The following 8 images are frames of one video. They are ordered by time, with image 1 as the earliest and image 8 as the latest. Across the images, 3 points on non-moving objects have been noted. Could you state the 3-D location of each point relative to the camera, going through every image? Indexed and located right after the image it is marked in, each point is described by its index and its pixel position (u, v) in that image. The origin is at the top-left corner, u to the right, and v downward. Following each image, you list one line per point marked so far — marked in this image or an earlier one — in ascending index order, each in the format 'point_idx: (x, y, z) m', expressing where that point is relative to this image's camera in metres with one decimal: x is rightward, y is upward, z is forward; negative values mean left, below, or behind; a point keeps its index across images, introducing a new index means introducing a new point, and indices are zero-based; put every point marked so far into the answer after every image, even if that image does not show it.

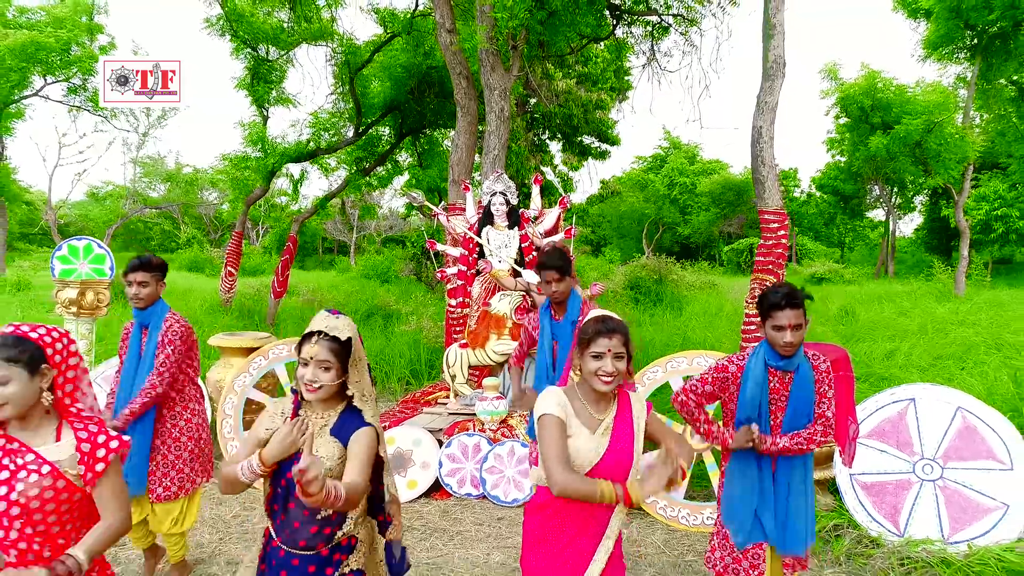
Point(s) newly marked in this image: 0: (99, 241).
0: (-3.0, +0.3, +4.1) m
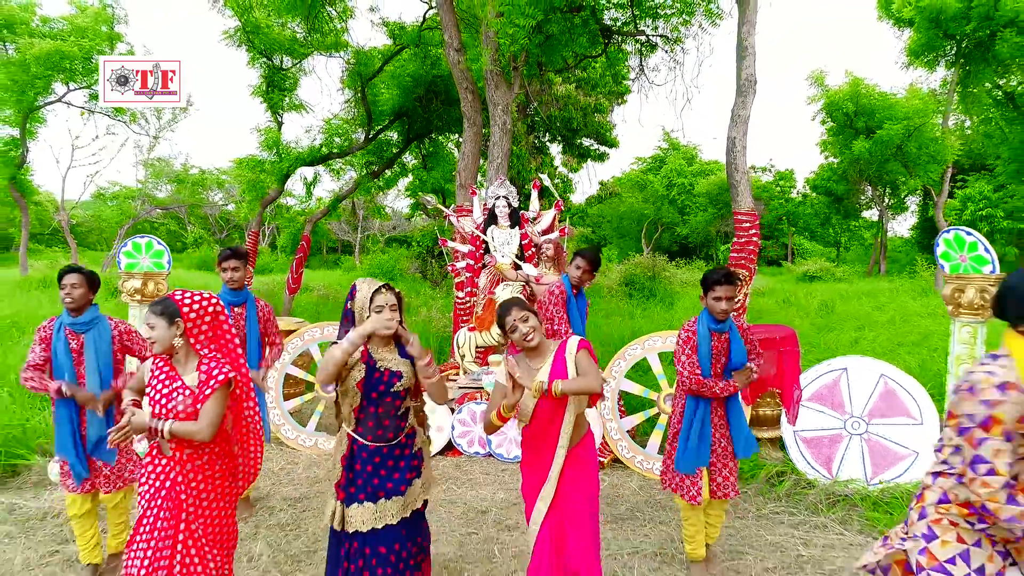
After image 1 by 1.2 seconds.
0: (-3.0, +0.4, +4.8) m
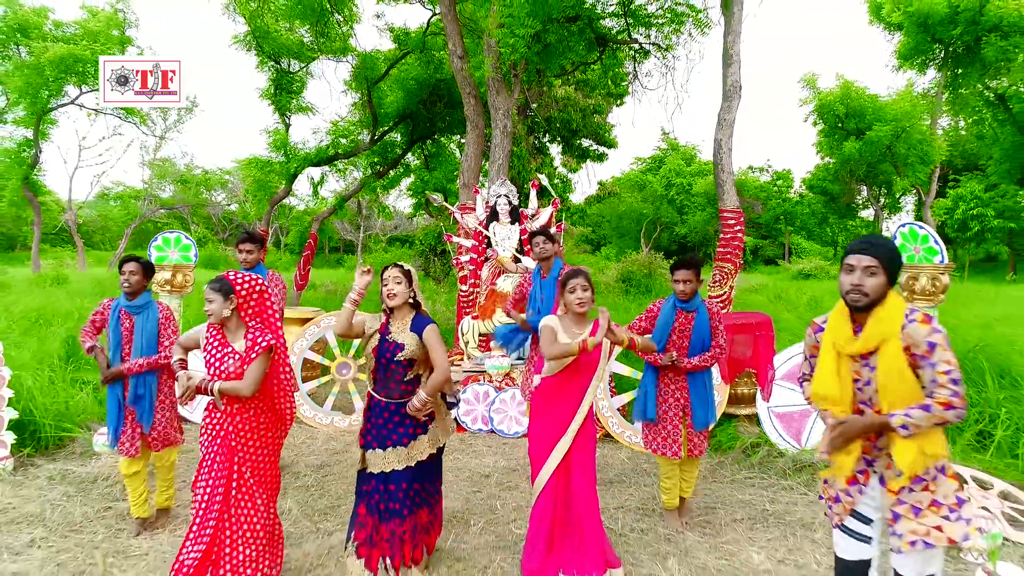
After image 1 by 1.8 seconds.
0: (-3.0, +0.5, +5.2) m
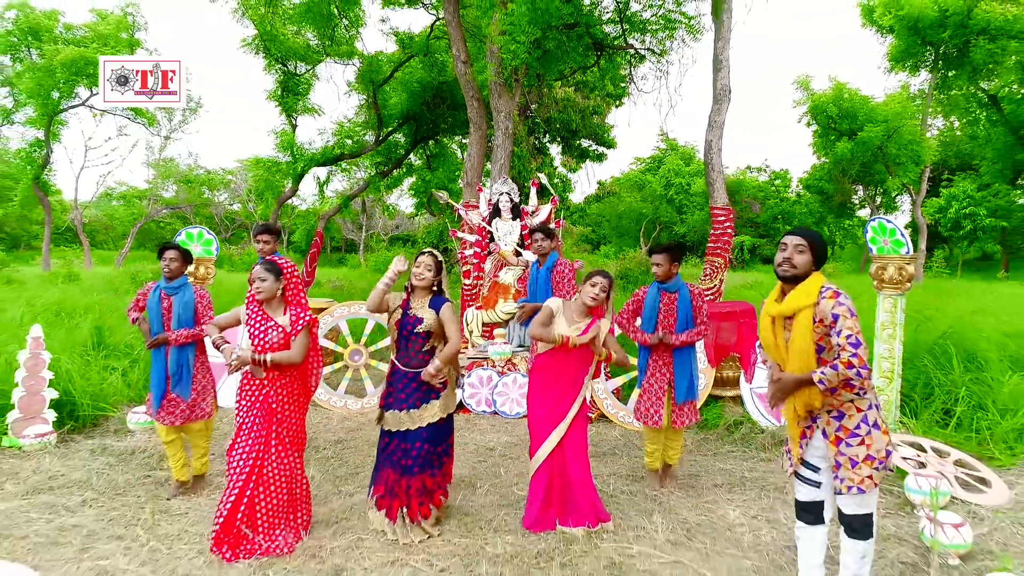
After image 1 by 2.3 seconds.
0: (-3.0, +0.6, +5.5) m
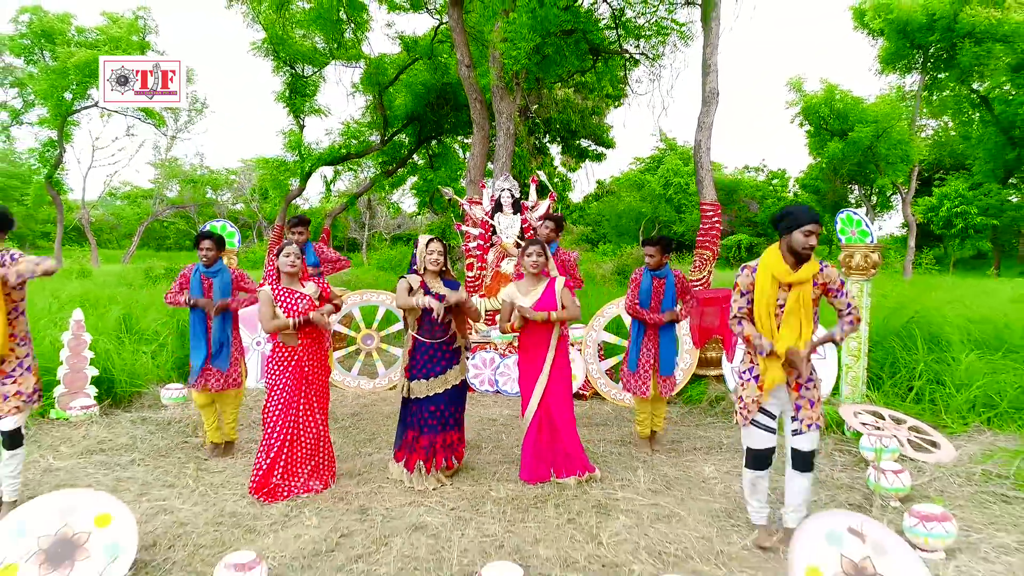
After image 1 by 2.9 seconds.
0: (-2.9, +0.7, +5.9) m
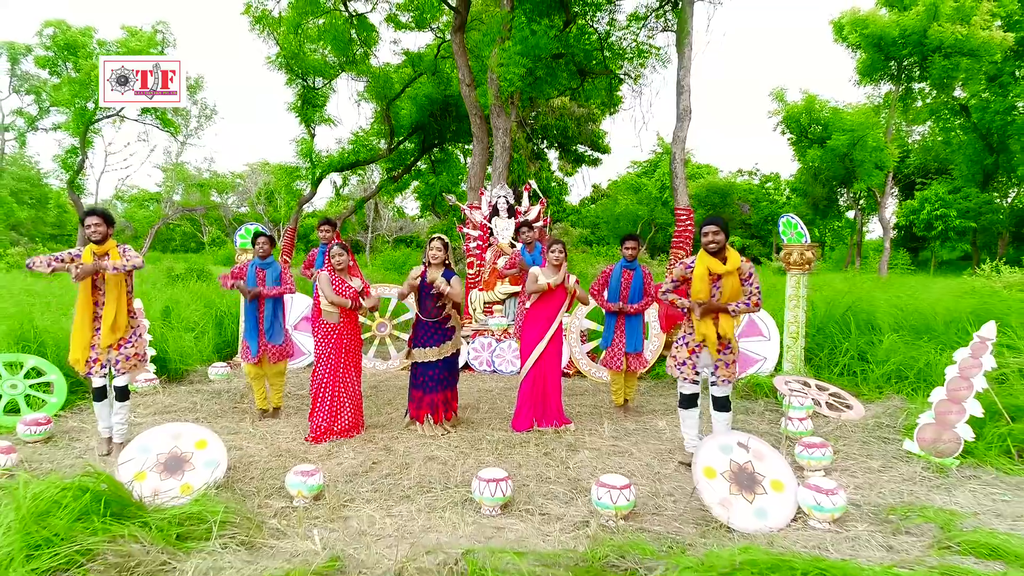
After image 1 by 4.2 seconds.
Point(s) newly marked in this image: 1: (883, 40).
0: (-3.0, +0.8, +6.8) m
1: (+9.4, +6.2, +14.3) m
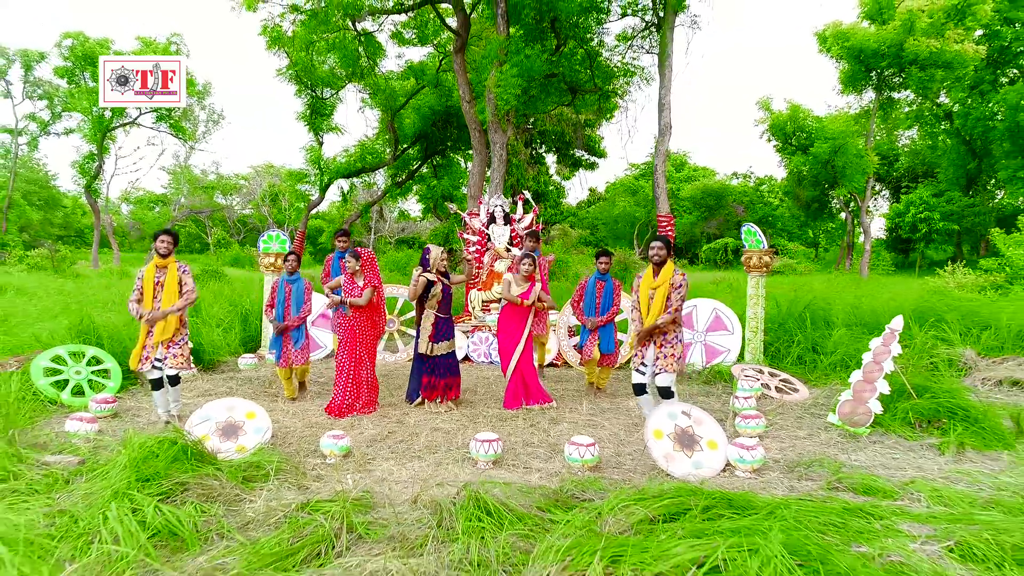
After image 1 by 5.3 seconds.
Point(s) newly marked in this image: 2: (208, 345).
0: (-3.1, +0.8, +7.6) m
1: (+9.3, +6.2, +15.1) m
2: (-3.6, -0.7, +6.8) m
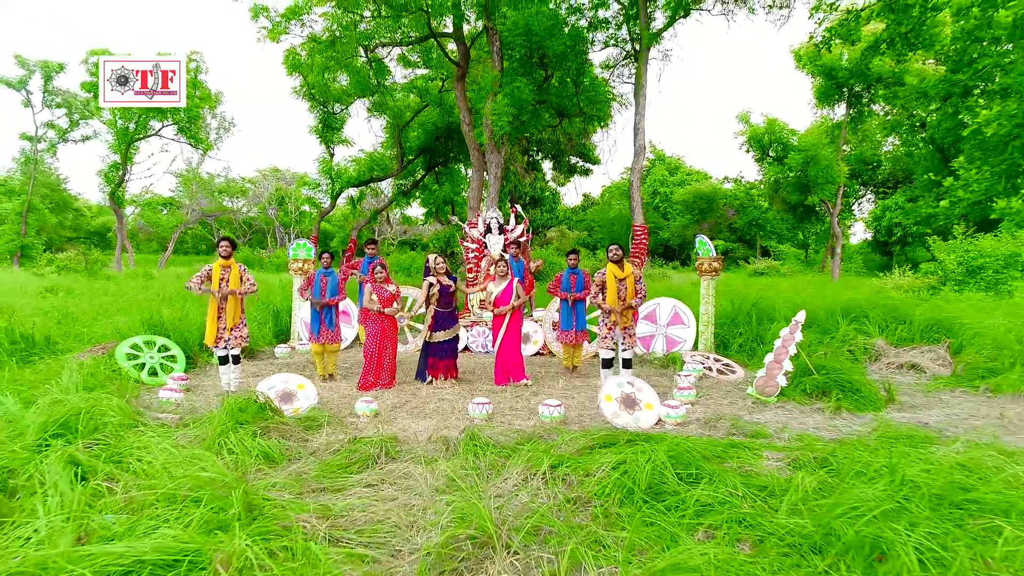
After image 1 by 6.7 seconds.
0: (-3.2, +0.7, +8.9) m
1: (+9.2, +6.2, +16.3) m
2: (-3.8, -0.7, +8.1) m
